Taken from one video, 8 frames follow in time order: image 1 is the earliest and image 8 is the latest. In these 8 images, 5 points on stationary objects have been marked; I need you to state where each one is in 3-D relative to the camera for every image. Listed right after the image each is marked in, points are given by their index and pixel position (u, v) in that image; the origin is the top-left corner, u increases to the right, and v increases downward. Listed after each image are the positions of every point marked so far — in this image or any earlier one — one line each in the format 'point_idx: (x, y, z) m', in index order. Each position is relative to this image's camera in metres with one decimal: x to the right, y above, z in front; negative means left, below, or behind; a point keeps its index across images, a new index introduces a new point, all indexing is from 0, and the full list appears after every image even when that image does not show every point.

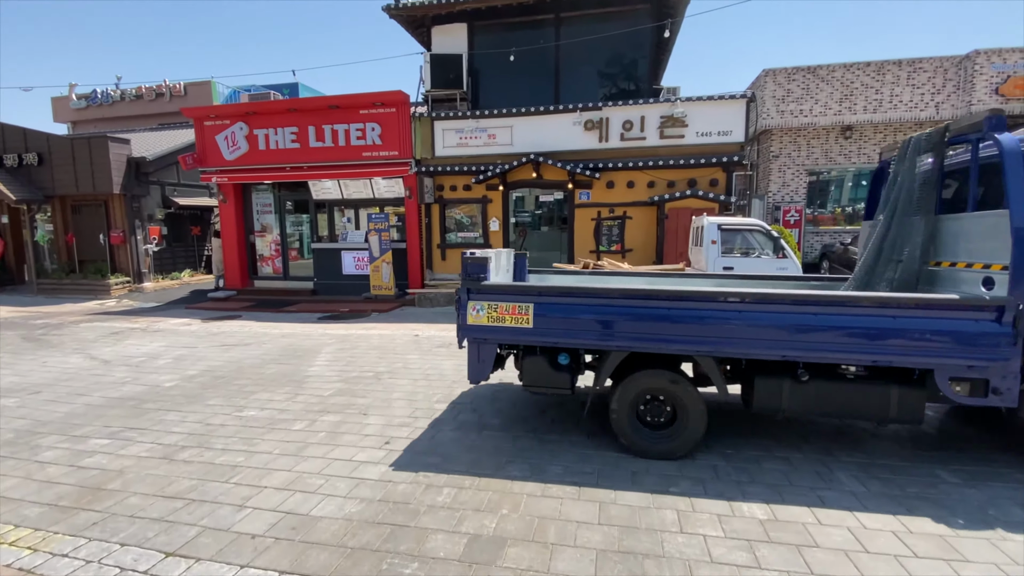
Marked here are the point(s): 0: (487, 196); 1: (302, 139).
0: (-0.7, +2.5, +12.5) m
1: (-6.0, +4.3, +13.3) m
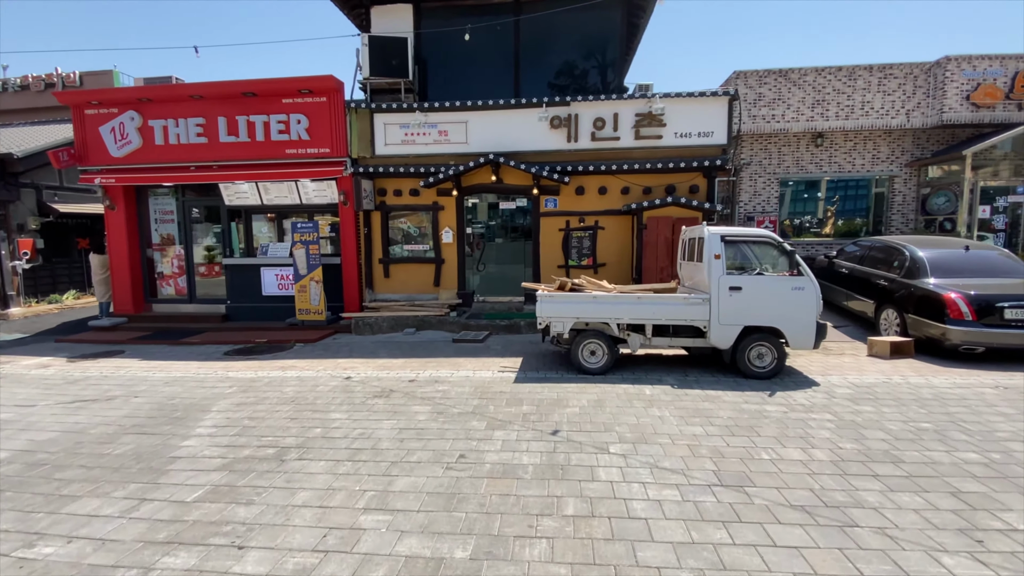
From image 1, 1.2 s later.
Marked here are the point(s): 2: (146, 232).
0: (-1.7, +2.0, +10.7) m
1: (-7.1, +3.7, +11.0) m
2: (-9.7, +1.5, +12.3) m
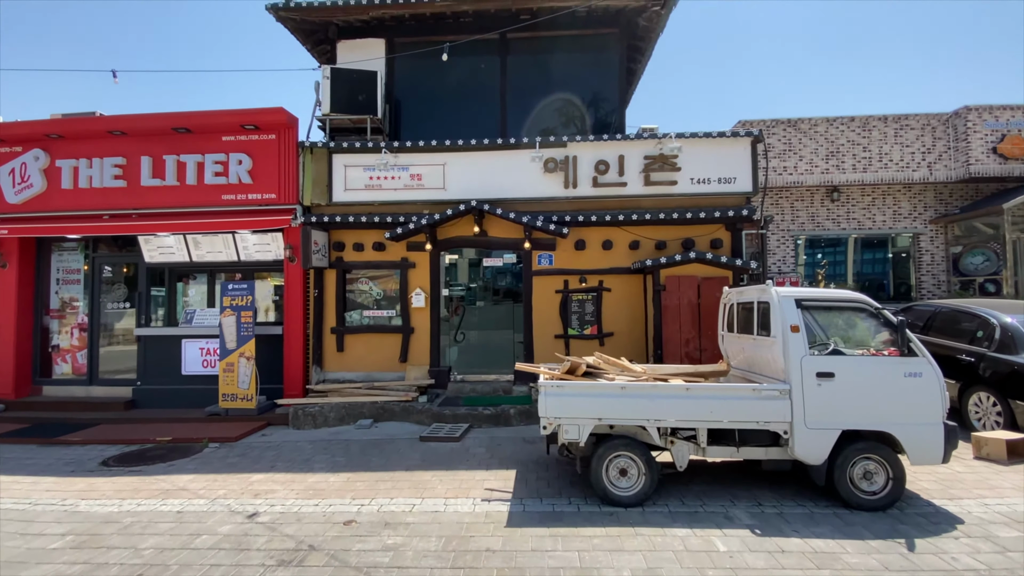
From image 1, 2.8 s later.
0: (-2.0, +0.6, +8.8) m
1: (-7.4, +2.2, +9.0) m
2: (-10.0, -0.2, +9.9) m
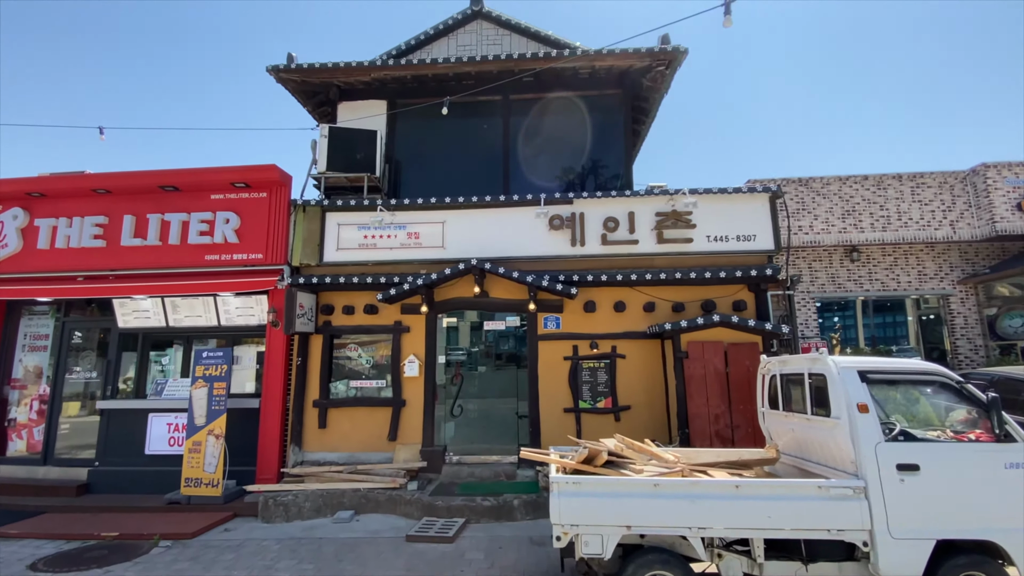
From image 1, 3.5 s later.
0: (-1.9, -0.6, +8.0) m
1: (-7.3, +1.0, +8.5) m
2: (-9.9, -1.5, +9.1) m
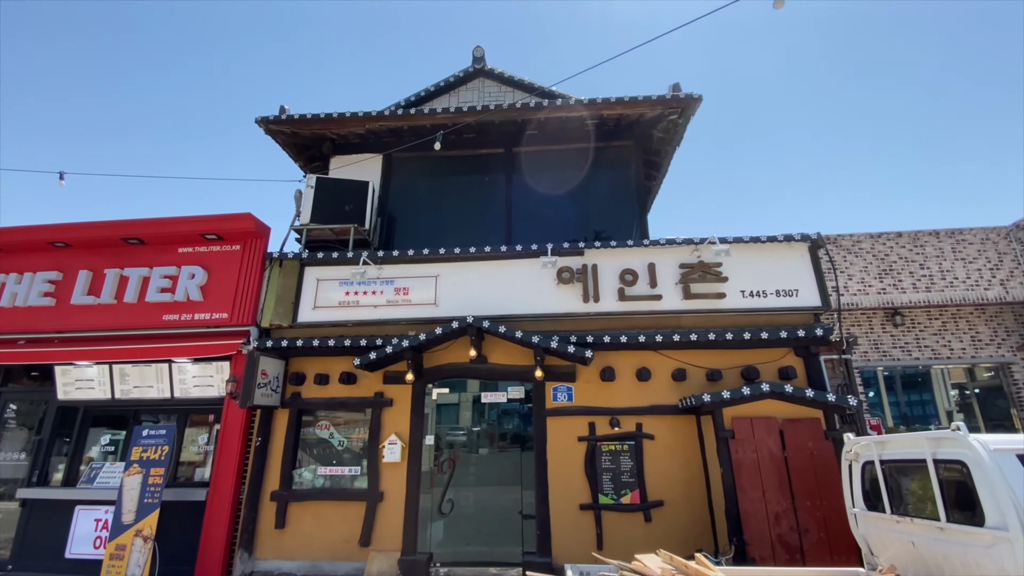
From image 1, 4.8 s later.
0: (-1.9, -1.5, +6.8) m
1: (-7.3, -0.1, +7.6) m
2: (-9.9, -2.6, +7.8) m
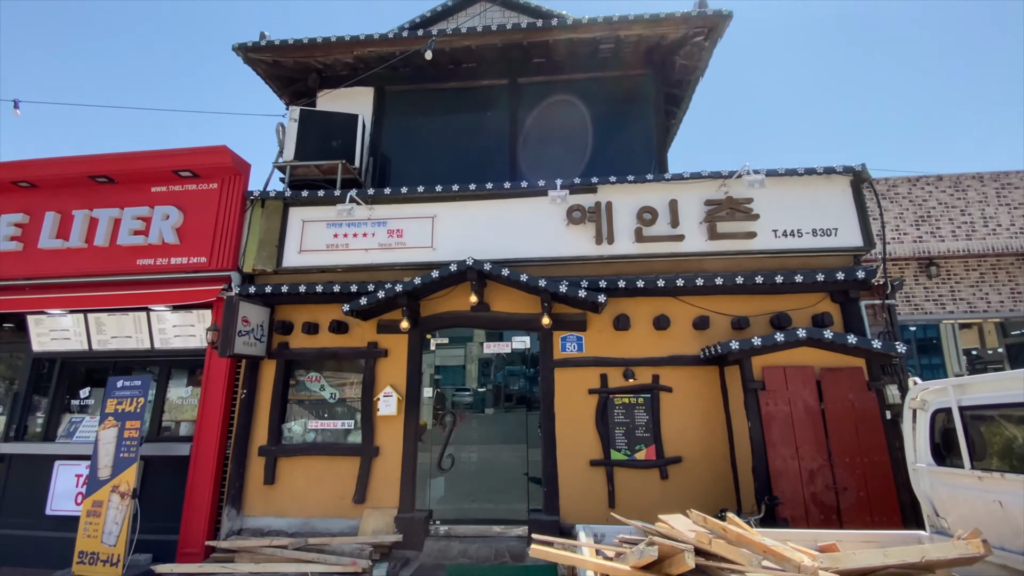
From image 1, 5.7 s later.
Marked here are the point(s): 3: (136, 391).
0: (-1.8, -0.7, +6.2) m
1: (-7.2, +0.8, +7.0) m
2: (-9.8, -1.7, +7.4) m
3: (-4.6, -1.3, +5.8) m
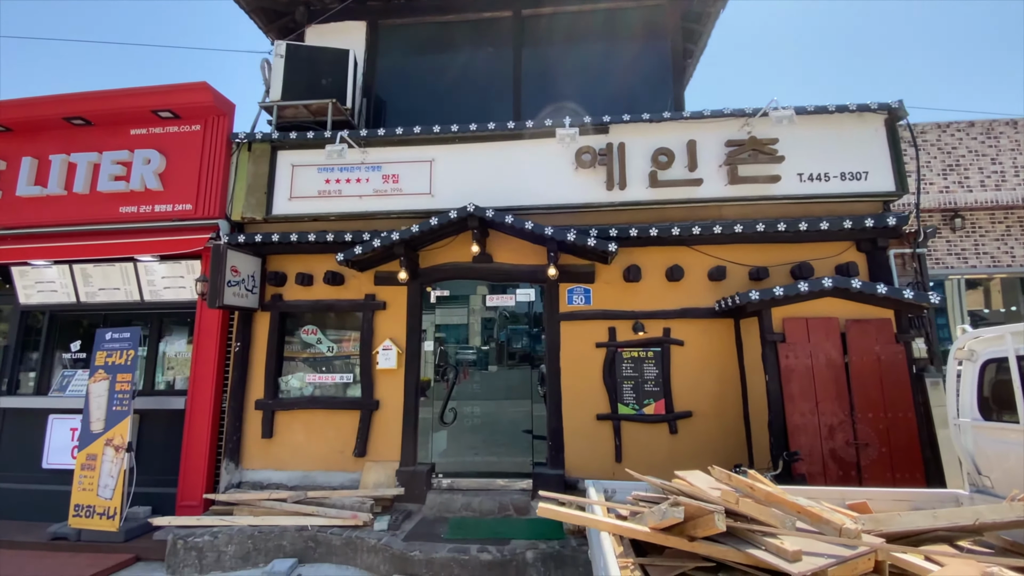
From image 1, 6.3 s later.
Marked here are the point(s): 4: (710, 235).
0: (-1.7, -0.1, +5.9) m
1: (-7.1, +1.5, +6.6) m
2: (-9.7, -1.0, +7.3) m
3: (-4.6, -0.7, +5.5) m
4: (+2.3, +0.6, +5.4) m
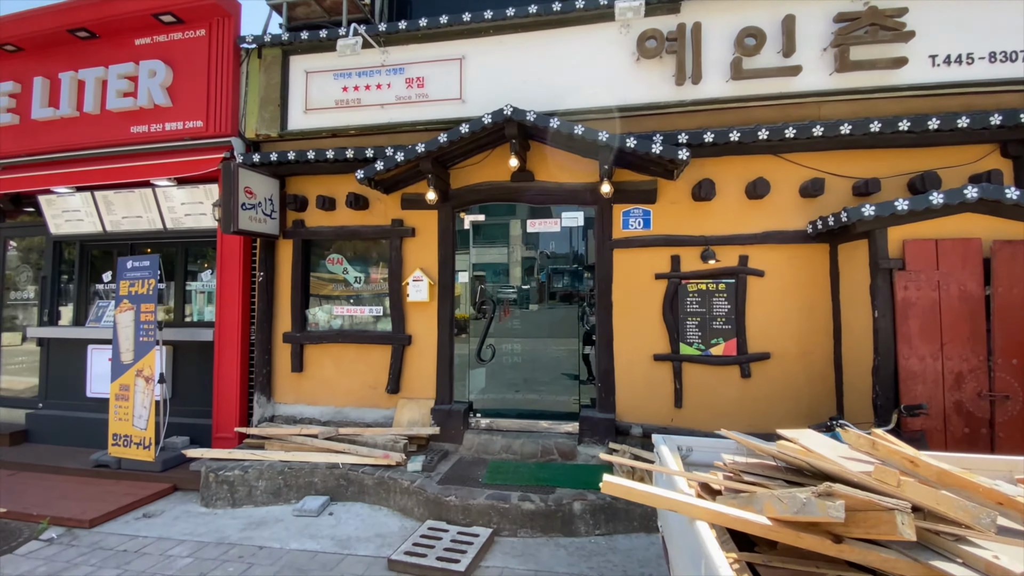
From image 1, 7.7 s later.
0: (-1.2, +0.8, +5.3) m
1: (-6.6, +2.5, +6.2) m
2: (-9.1, +0.1, +7.4) m
3: (-4.1, +0.2, +5.2) m
4: (+2.8, +1.4, +4.3) m
